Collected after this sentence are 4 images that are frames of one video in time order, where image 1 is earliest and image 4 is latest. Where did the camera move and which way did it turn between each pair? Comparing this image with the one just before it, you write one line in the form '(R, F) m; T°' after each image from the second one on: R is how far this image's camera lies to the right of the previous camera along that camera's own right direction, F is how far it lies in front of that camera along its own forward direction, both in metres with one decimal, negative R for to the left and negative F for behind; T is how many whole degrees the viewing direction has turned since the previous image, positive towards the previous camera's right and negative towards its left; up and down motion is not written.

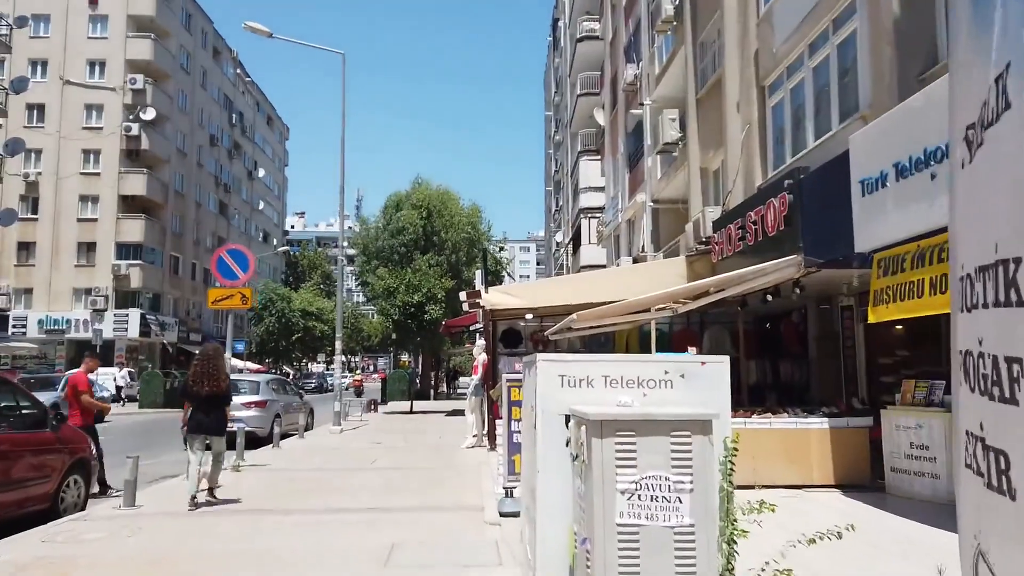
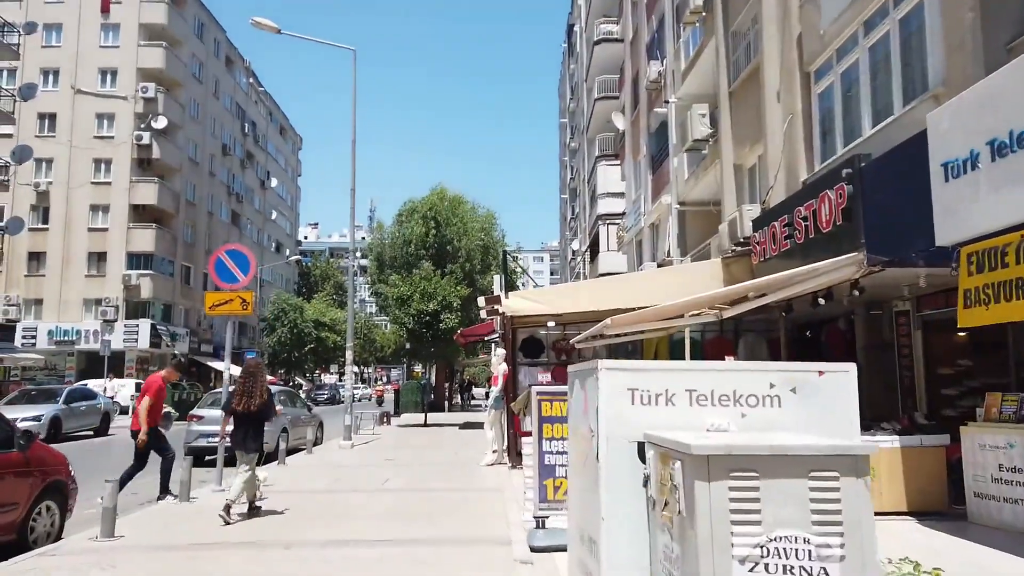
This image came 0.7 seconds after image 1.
(-0.2, +0.9) m; -1°
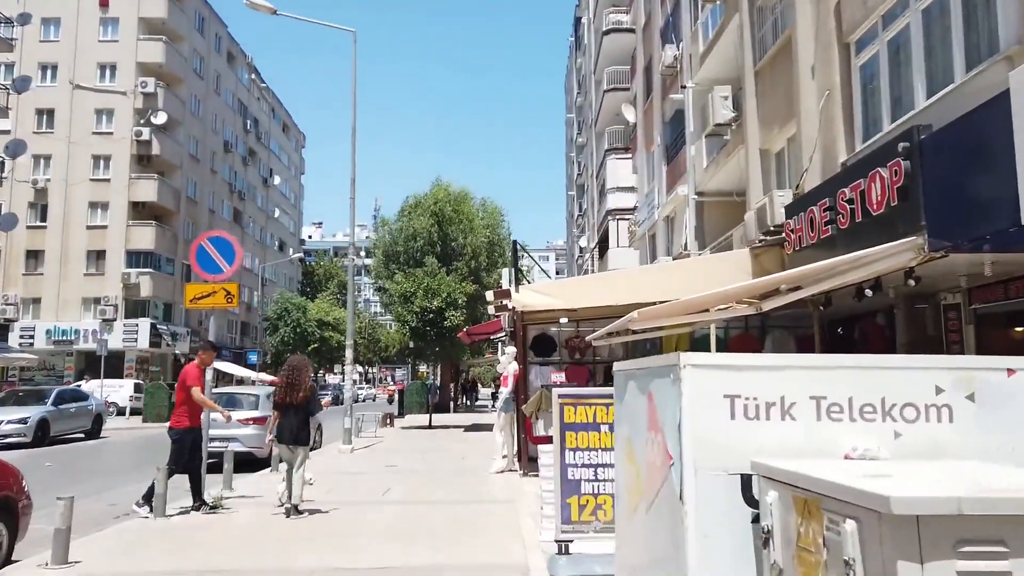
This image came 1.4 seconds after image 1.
(-0.1, +0.9) m; 0°
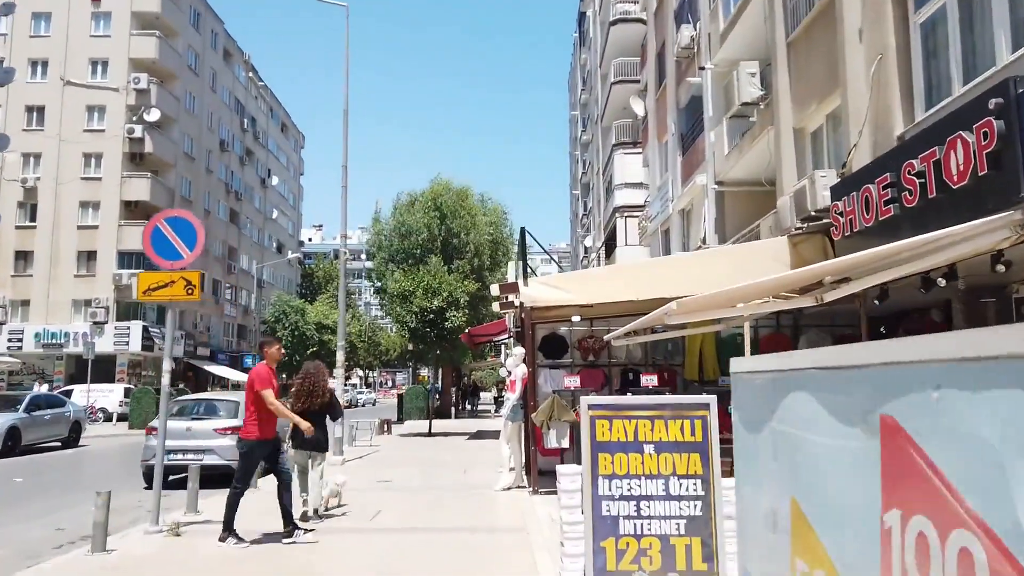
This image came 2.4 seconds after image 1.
(-0.1, +1.3) m; 0°
